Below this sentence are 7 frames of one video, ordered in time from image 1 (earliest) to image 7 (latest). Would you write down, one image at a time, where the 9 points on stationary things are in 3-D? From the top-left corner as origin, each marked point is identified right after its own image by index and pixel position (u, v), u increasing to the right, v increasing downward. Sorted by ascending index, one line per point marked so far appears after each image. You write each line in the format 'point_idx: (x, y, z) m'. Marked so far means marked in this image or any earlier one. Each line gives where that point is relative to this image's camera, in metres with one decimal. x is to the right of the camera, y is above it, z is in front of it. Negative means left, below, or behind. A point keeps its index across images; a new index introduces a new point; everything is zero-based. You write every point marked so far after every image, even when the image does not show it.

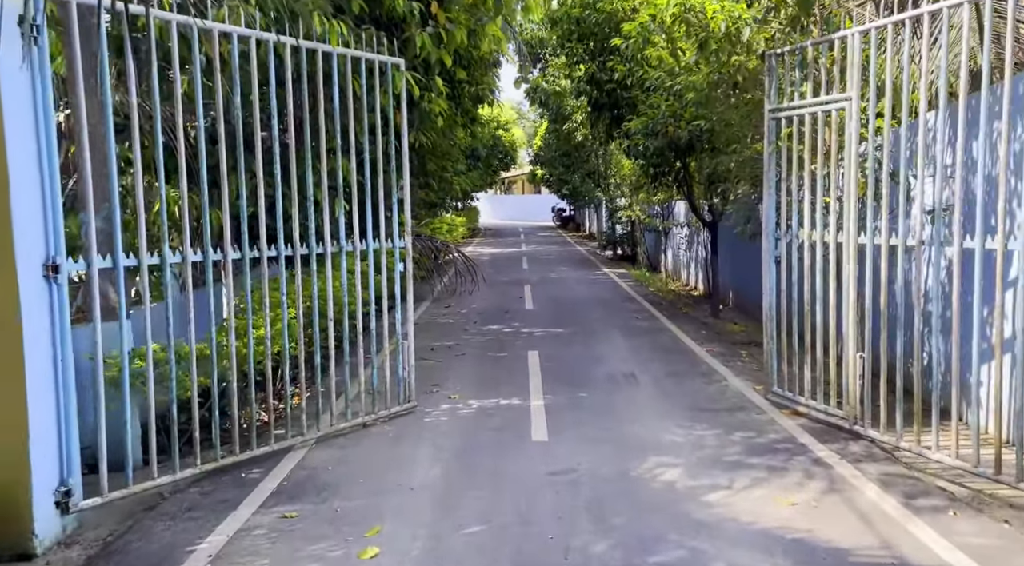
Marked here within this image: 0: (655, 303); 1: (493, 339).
0: (+2.6, -0.4, +17.1) m
1: (-0.3, -0.8, +13.0) m
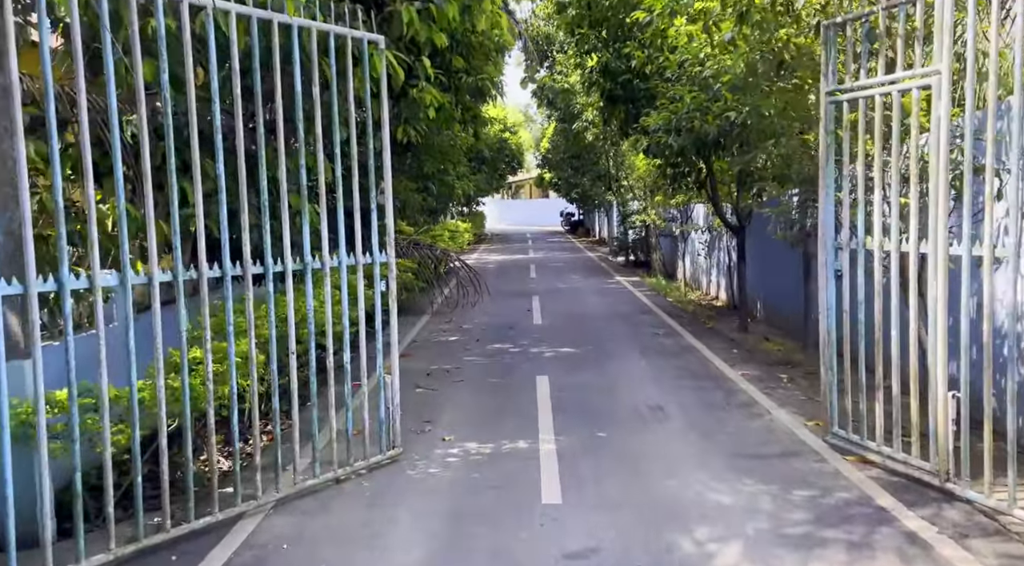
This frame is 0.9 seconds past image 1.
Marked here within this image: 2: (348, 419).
0: (+2.7, -0.5, +15.6) m
1: (-0.2, -1.0, +11.6) m
2: (-1.2, -1.0, +6.7) m
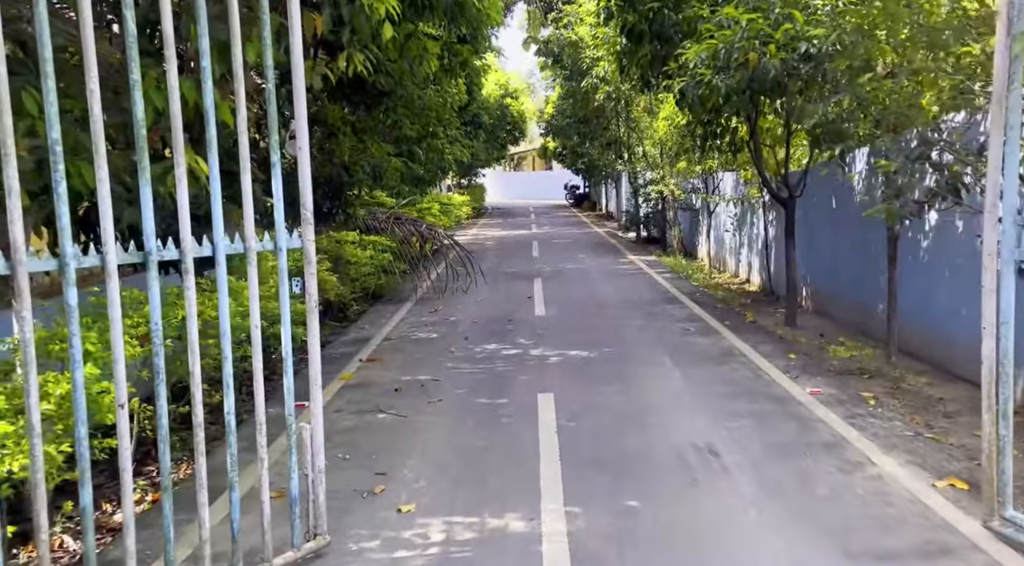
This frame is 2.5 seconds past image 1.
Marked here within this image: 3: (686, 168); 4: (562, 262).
0: (+2.7, -0.3, +13.0) m
1: (-0.2, -0.8, +9.0) m
2: (-1.2, -1.0, +4.1) m
3: (+3.3, +2.2, +17.8) m
4: (+1.0, +0.4, +19.5) m
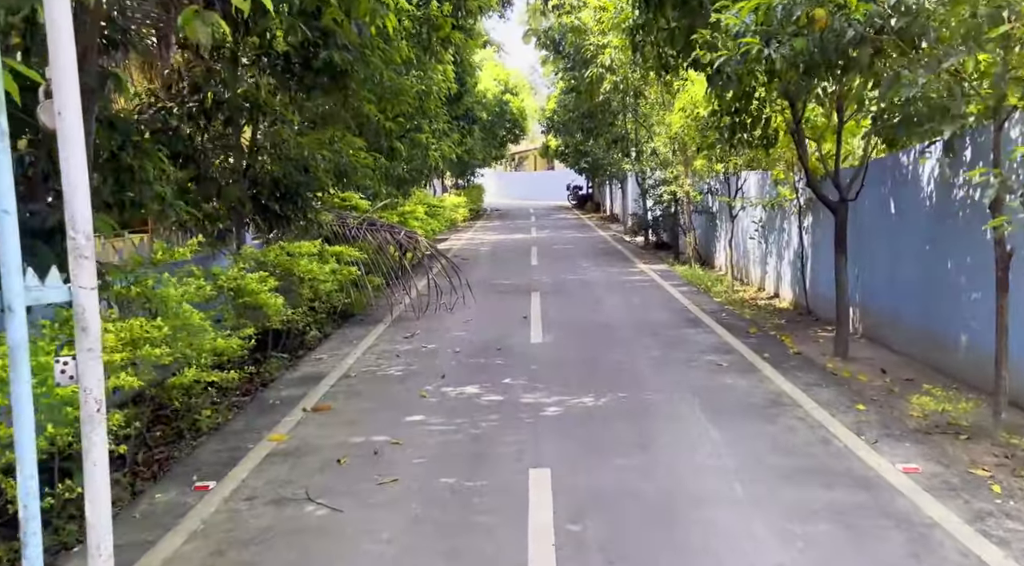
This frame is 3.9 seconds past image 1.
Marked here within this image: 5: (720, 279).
0: (+2.6, -0.5, +10.9) m
1: (-0.3, -1.0, +6.9) m
2: (-1.3, -1.2, +2.0) m
3: (+3.2, +2.0, +15.7) m
4: (+0.9, +0.2, +17.4) m
5: (+3.6, +0.1, +16.5) m
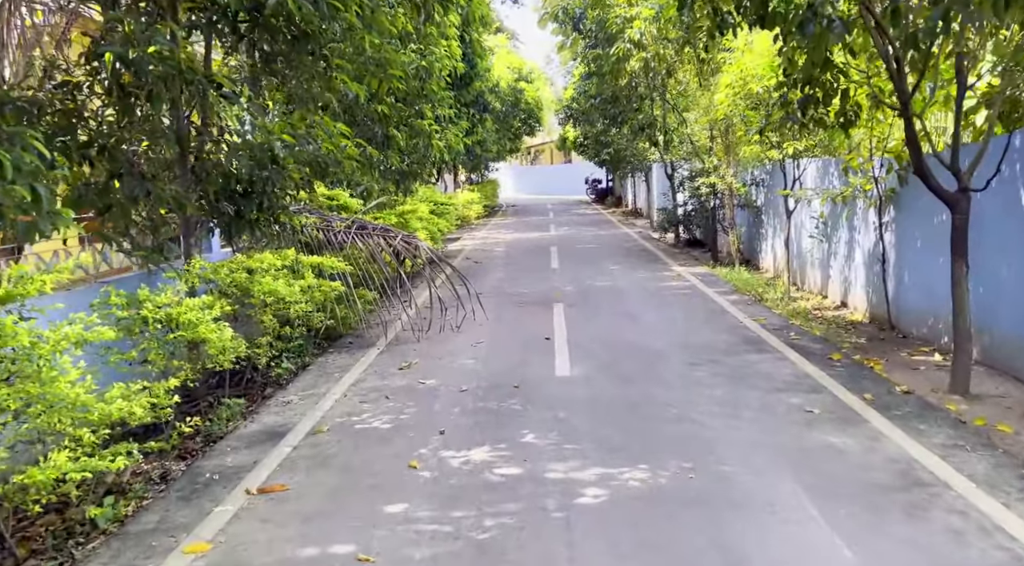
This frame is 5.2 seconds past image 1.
0: (+2.8, -0.7, +8.7) m
1: (-0.2, -1.2, +4.8) m
2: (-1.3, -1.4, -0.1) m
3: (+3.5, +1.9, +13.5) m
4: (+1.2, +0.1, +15.2) m
5: (+3.9, 0.0, +14.3) m
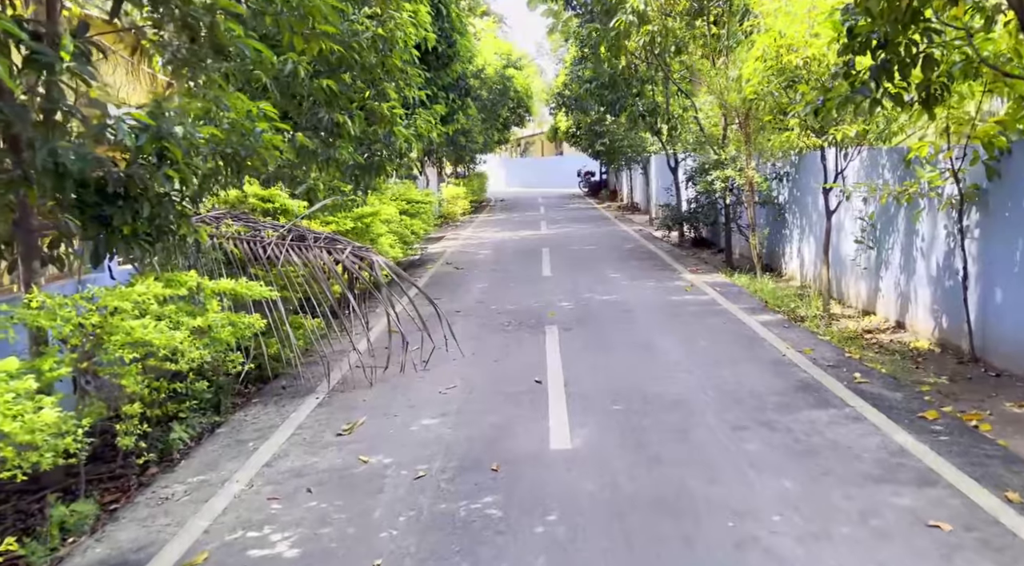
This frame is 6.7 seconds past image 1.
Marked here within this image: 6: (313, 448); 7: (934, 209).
0: (+2.6, -0.9, +6.4) m
1: (-0.3, -1.5, +2.5) m
2: (-1.4, -1.7, -2.4) m
3: (+3.2, +1.7, +11.2) m
4: (+1.0, -0.1, +13.0) m
5: (+3.7, -0.2, +12.0) m
6: (-1.3, -1.1, +6.2) m
7: (+3.9, +0.7, +9.0) m
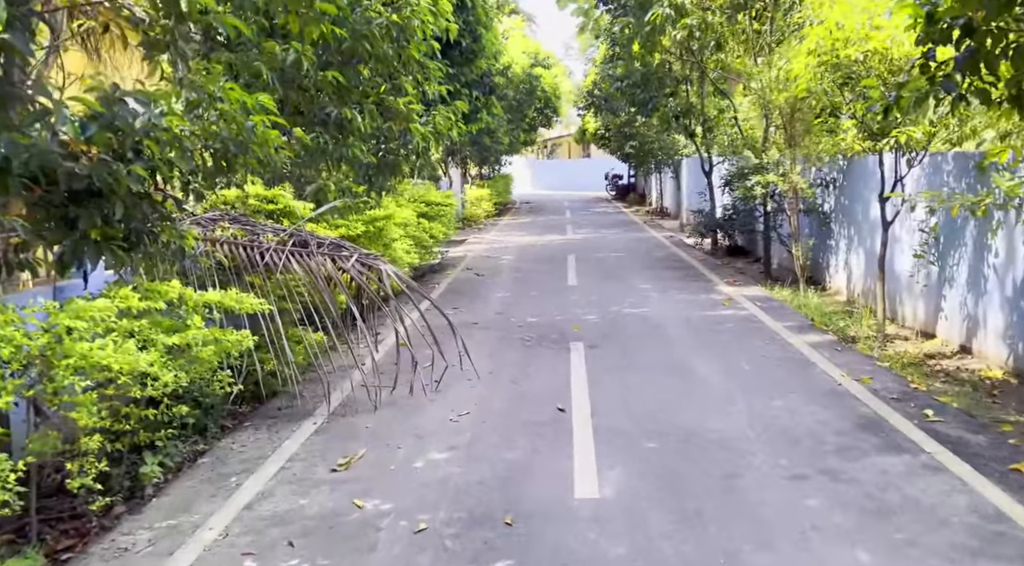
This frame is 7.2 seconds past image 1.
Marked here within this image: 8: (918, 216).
0: (+2.7, -1.0, +5.5) m
1: (-0.3, -1.6, +1.6) m
2: (-1.5, -1.8, -3.2) m
3: (+3.5, +1.5, +10.3) m
4: (+1.3, -0.2, +12.1) m
5: (+4.0, -0.3, +11.0) m
6: (-1.2, -1.2, +5.4) m
7: (+4.2, +0.5, +8.0) m
8: (+4.3, +0.7, +10.1) m
